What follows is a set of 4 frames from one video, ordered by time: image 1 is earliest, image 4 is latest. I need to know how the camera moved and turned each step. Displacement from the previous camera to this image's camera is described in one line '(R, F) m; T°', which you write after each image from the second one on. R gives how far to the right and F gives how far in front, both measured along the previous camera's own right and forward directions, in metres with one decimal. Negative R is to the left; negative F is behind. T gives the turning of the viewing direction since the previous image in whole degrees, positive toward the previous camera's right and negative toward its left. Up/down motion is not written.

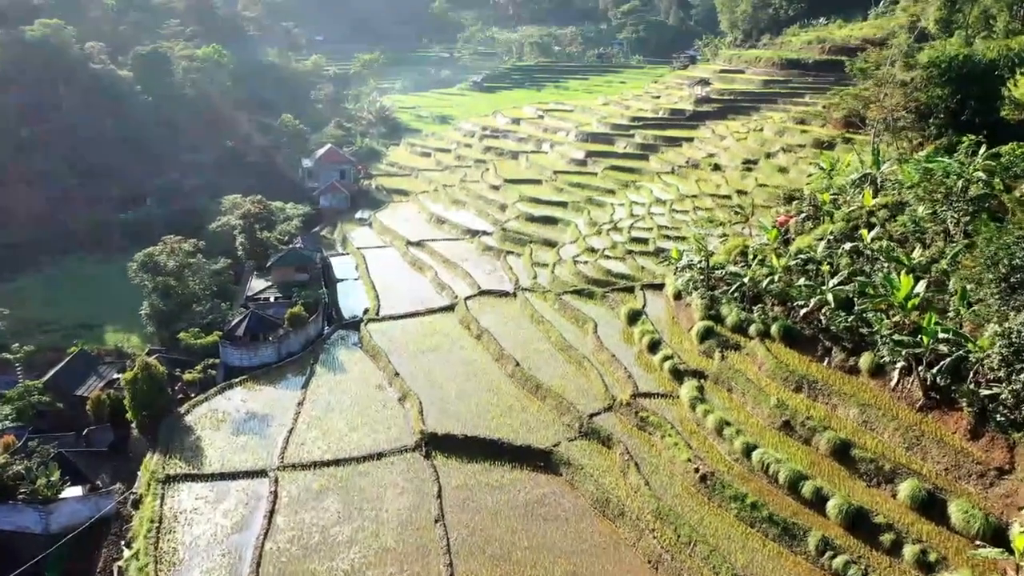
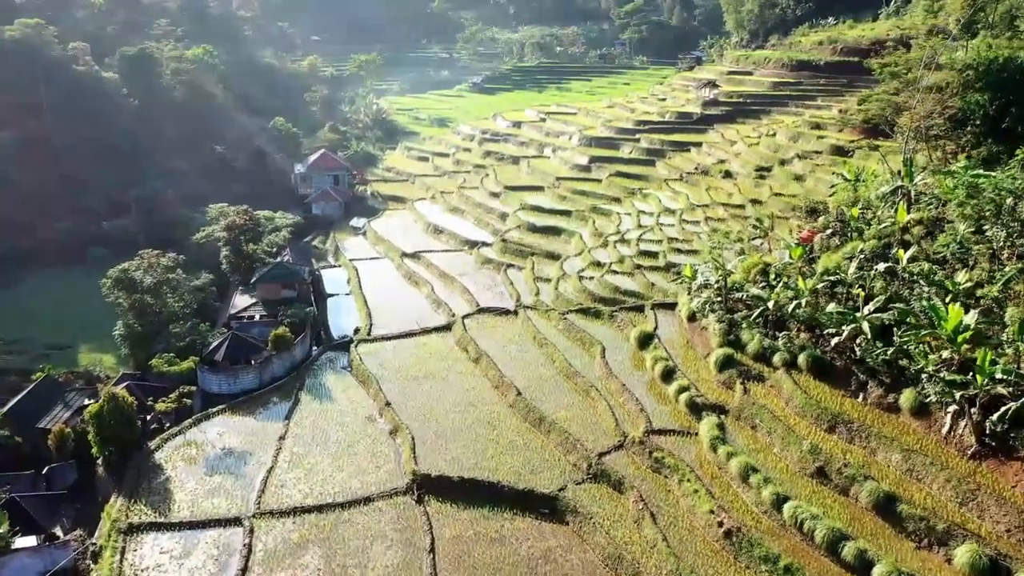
(0.0, +1.7) m; 0°
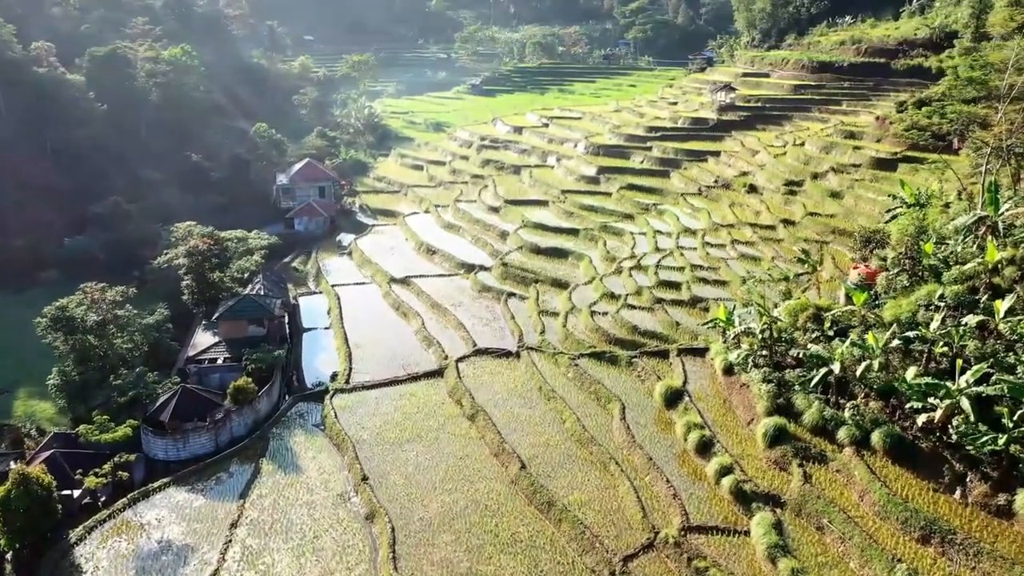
(-0.1, +3.3) m; 0°
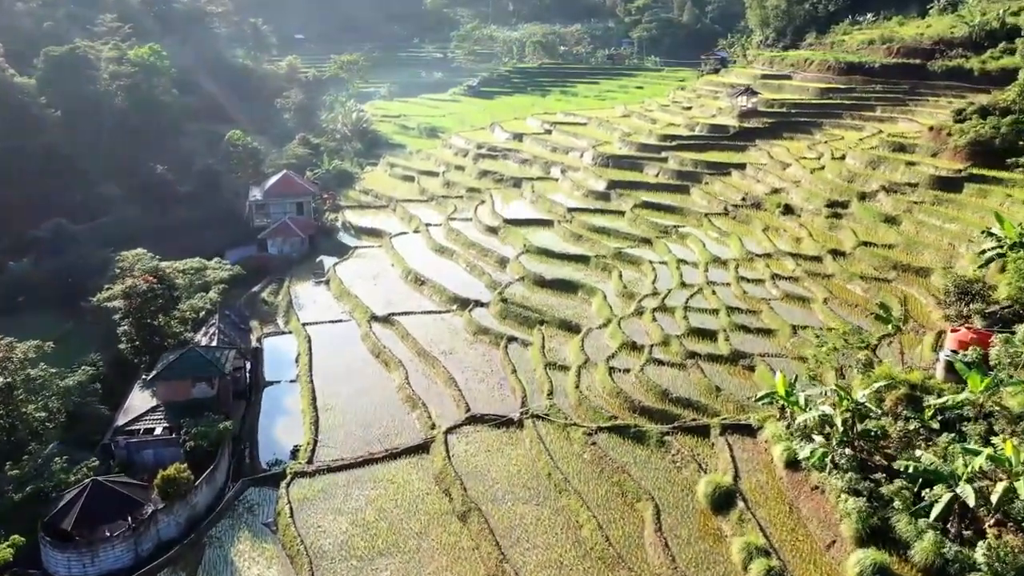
(-0.1, +3.8) m; 0°
